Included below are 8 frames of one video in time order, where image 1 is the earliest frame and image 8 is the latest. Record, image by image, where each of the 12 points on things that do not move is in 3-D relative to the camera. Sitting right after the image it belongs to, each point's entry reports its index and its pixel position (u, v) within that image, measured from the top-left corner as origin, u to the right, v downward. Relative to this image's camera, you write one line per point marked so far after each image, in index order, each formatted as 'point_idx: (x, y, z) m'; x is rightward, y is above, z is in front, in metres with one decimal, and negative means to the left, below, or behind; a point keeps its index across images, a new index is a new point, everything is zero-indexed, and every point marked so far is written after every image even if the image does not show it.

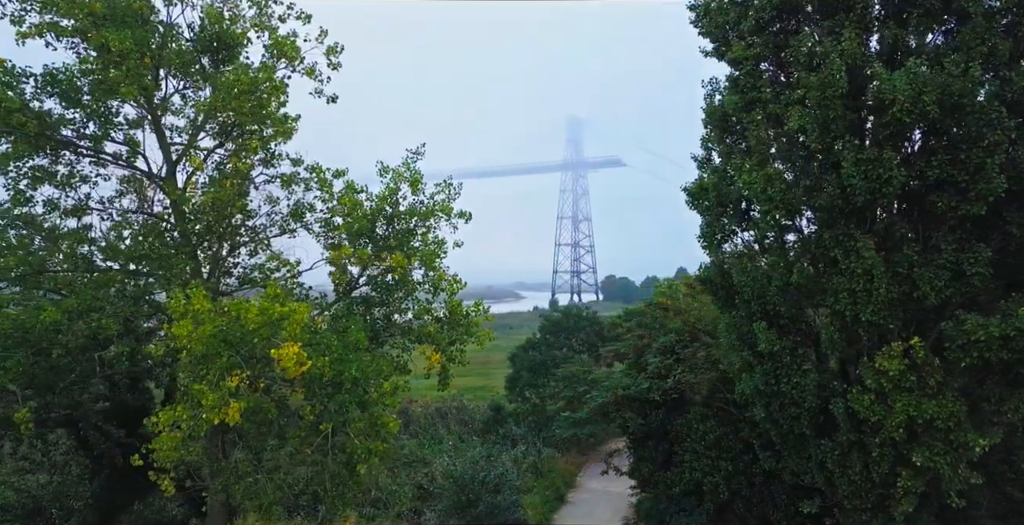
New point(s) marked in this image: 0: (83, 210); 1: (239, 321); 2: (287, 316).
0: (-5.5, +0.7, +8.2) m
1: (-2.6, -0.5, +6.1) m
2: (-2.2, -0.5, +6.3) m
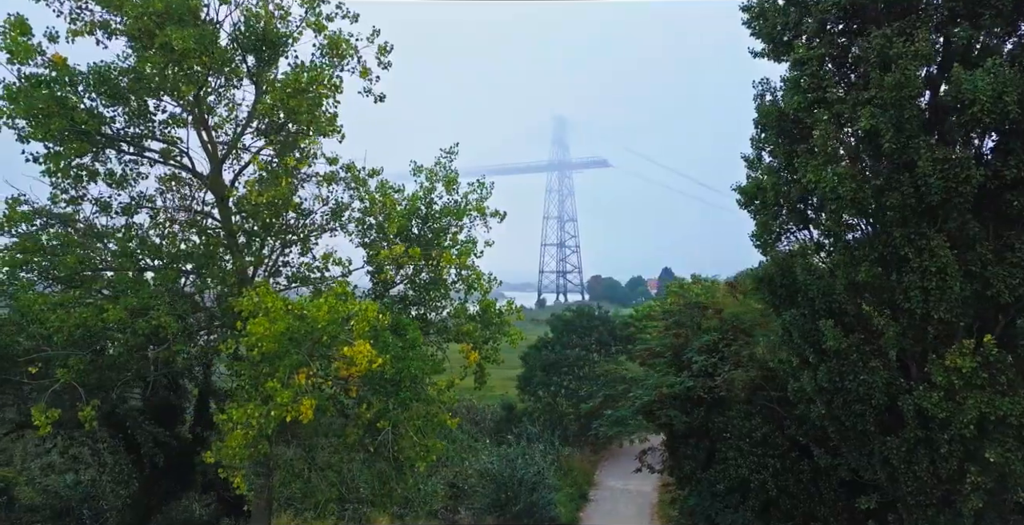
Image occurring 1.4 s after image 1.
0: (-4.9, +0.7, +8.2) m
1: (-1.9, -0.5, +6.1) m
2: (-1.5, -0.5, +6.3) m
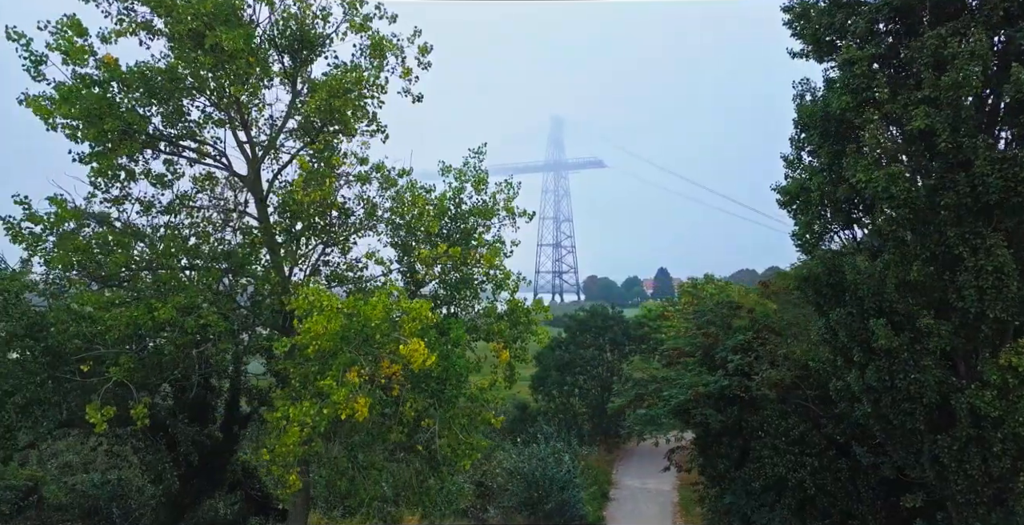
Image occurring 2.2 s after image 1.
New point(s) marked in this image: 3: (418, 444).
0: (-4.4, +0.7, +8.2) m
1: (-1.5, -0.5, +6.1) m
2: (-1.0, -0.5, +6.3) m
3: (-1.1, -2.2, +7.6) m
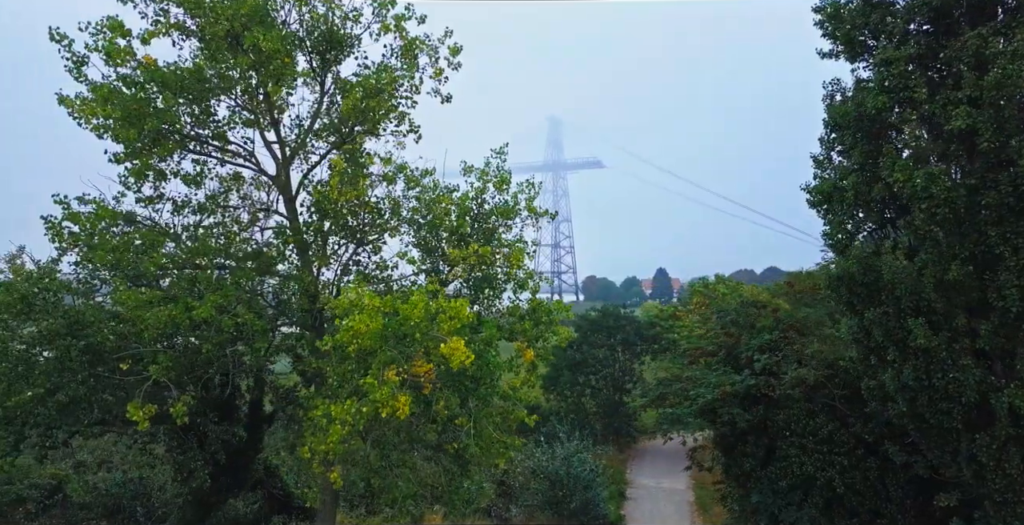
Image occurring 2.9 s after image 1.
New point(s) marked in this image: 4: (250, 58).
0: (-4.1, +0.7, +8.3) m
1: (-1.1, -0.5, +6.2) m
2: (-0.7, -0.5, +6.3) m
3: (-0.7, -2.2, +7.7) m
4: (-3.0, +2.3, +7.3) m
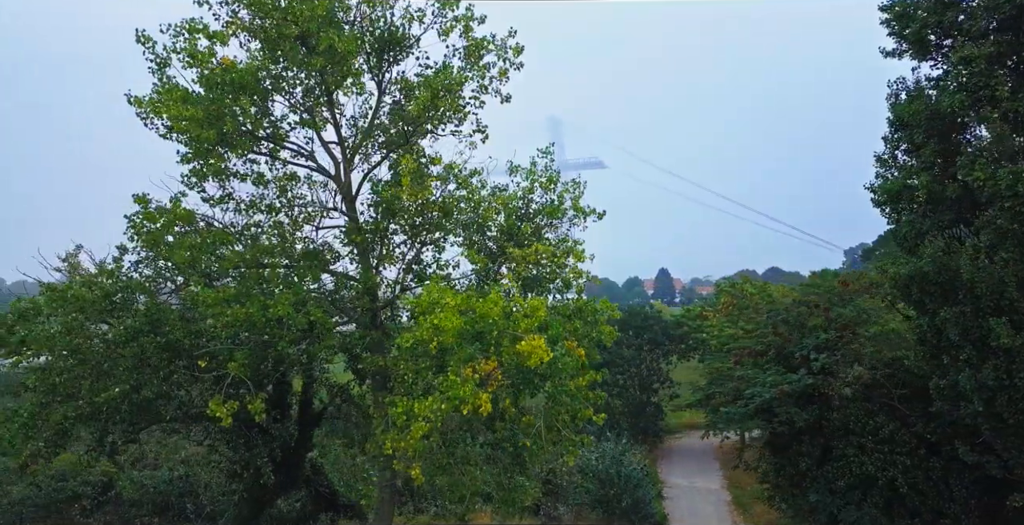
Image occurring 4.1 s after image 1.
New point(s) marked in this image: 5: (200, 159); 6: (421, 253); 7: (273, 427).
0: (-3.3, +0.7, +8.3) m
1: (-0.3, -0.5, +6.2) m
2: (+0.1, -0.5, +6.4) m
3: (0.0, -2.2, +7.7) m
4: (-2.2, +2.3, +7.3) m
5: (-4.0, +1.3, +8.1) m
6: (-1.2, +0.1, +8.6) m
7: (-3.5, -2.4, +9.3) m
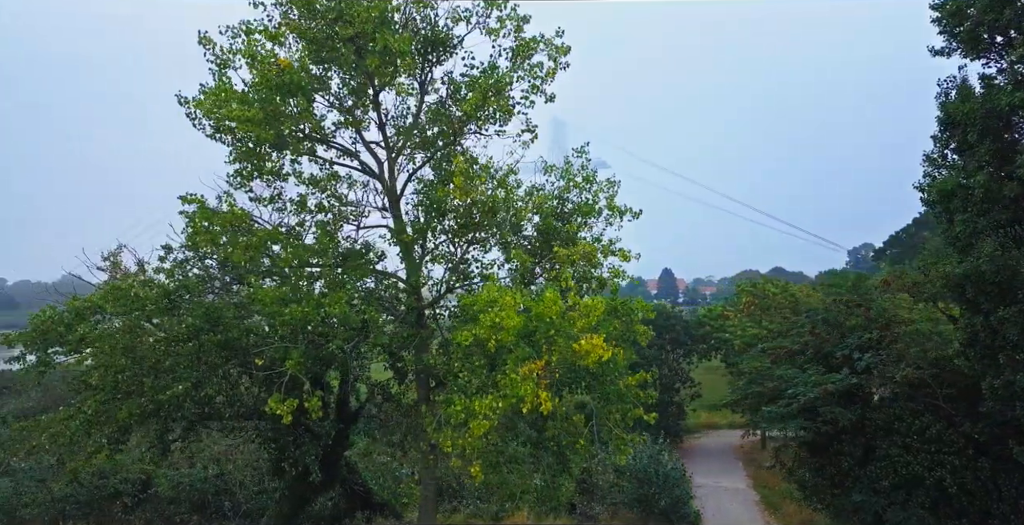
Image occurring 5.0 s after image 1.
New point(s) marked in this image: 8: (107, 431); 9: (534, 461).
0: (-2.7, +0.7, +8.4) m
1: (+0.2, -0.5, +6.2) m
2: (+0.7, -0.5, +6.4) m
3: (+0.6, -2.2, +7.7) m
4: (-1.7, +2.4, +7.4) m
5: (-3.4, +1.3, +8.2) m
6: (-0.6, +0.1, +8.6) m
7: (-2.9, -2.4, +9.4) m
8: (-4.4, -1.8, +6.9) m
9: (+0.2, -2.5, +7.9) m
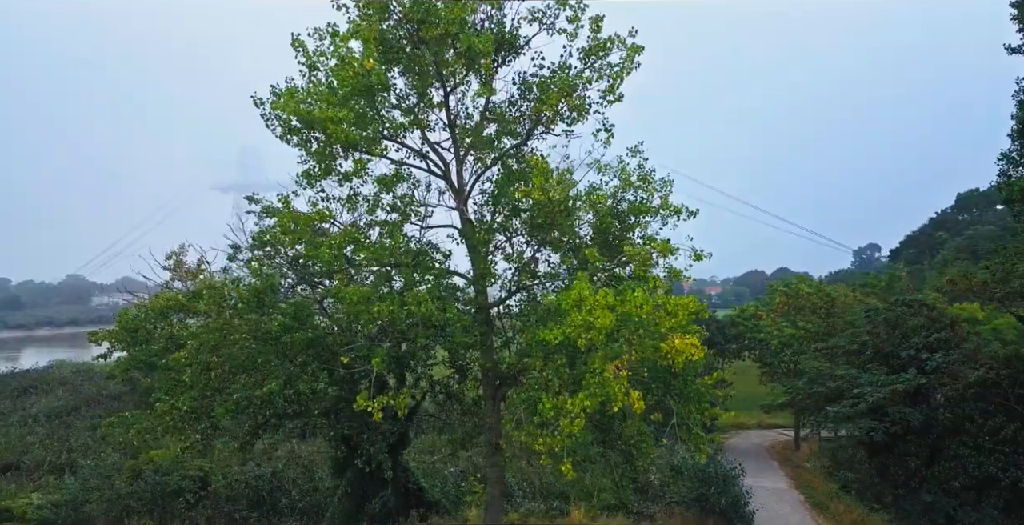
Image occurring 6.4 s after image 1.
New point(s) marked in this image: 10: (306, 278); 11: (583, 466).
0: (-1.8, +0.7, +8.5) m
1: (+1.1, -0.5, +6.3) m
2: (+1.5, -0.5, +6.4) m
3: (+1.5, -2.1, +7.7) m
4: (-0.8, +2.4, +7.4) m
5: (-2.5, +1.3, +8.2) m
6: (+0.3, +0.1, +8.6) m
7: (-2.0, -2.4, +9.4) m
8: (-3.5, -1.8, +7.0) m
9: (+1.1, -2.5, +7.9) m
10: (-2.8, -0.2, +8.7) m
11: (+0.5, -2.3, +7.5) m
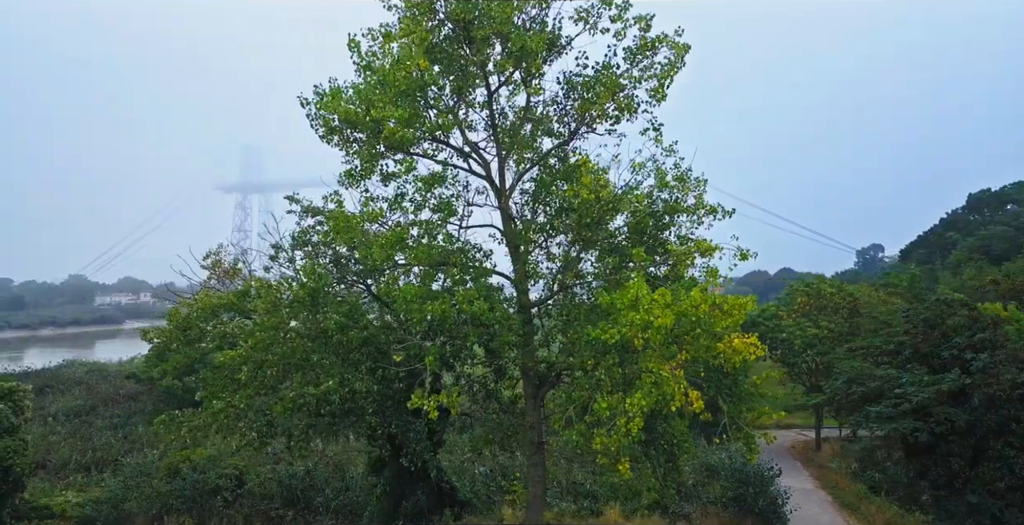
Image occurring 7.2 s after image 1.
0: (-1.2, +0.7, +8.5) m
1: (+1.6, -0.5, +6.3) m
2: (+2.1, -0.5, +6.4) m
3: (+2.1, -2.1, +7.7) m
4: (-0.2, +2.4, +7.4) m
5: (-1.9, +1.3, +8.3) m
6: (+0.8, +0.1, +8.6) m
7: (-1.4, -2.4, +9.5) m
8: (-3.0, -1.8, +7.0) m
9: (+1.7, -2.5, +7.9) m
10: (-2.2, -0.2, +8.7) m
11: (+1.1, -2.3, +7.5) m
